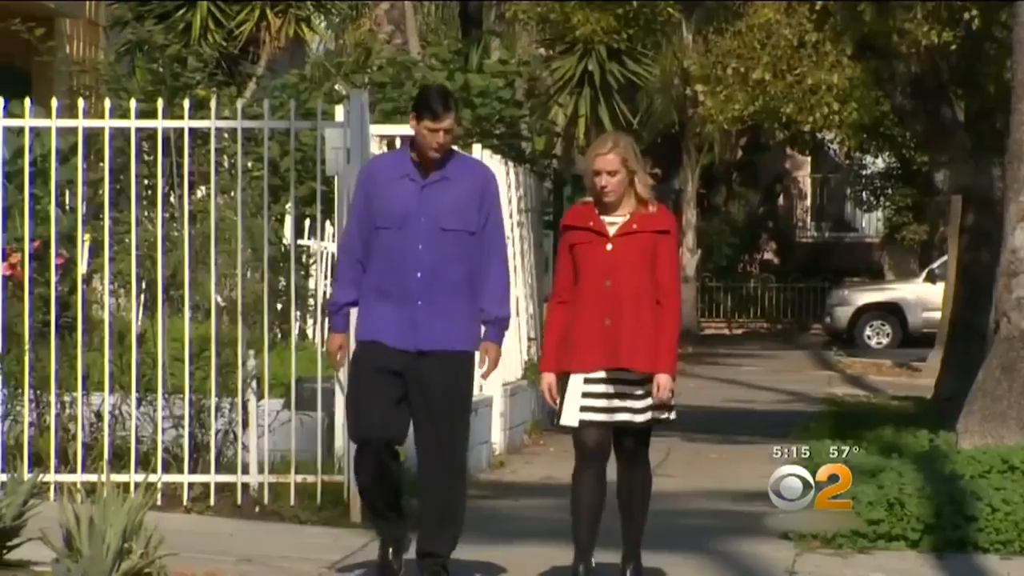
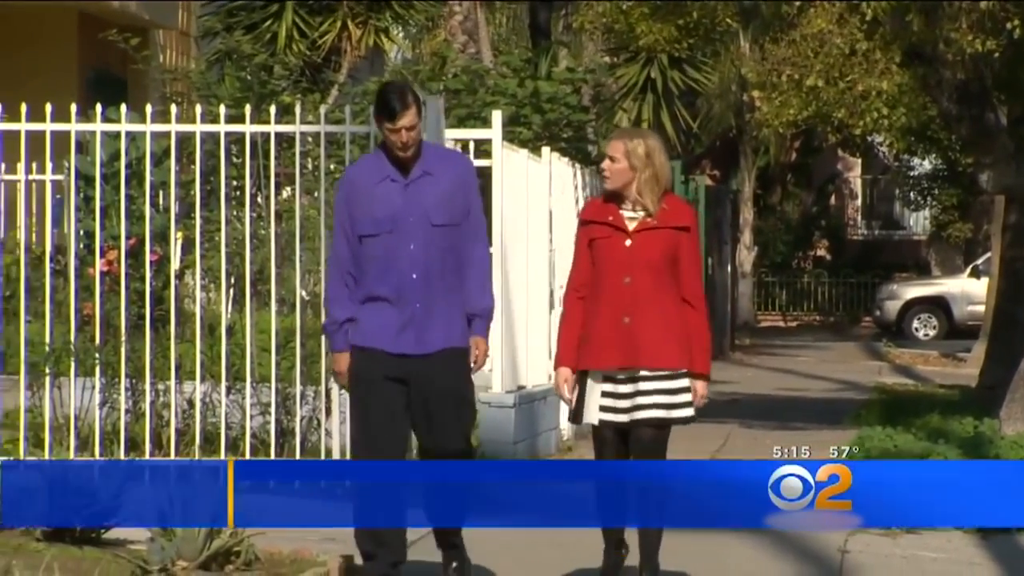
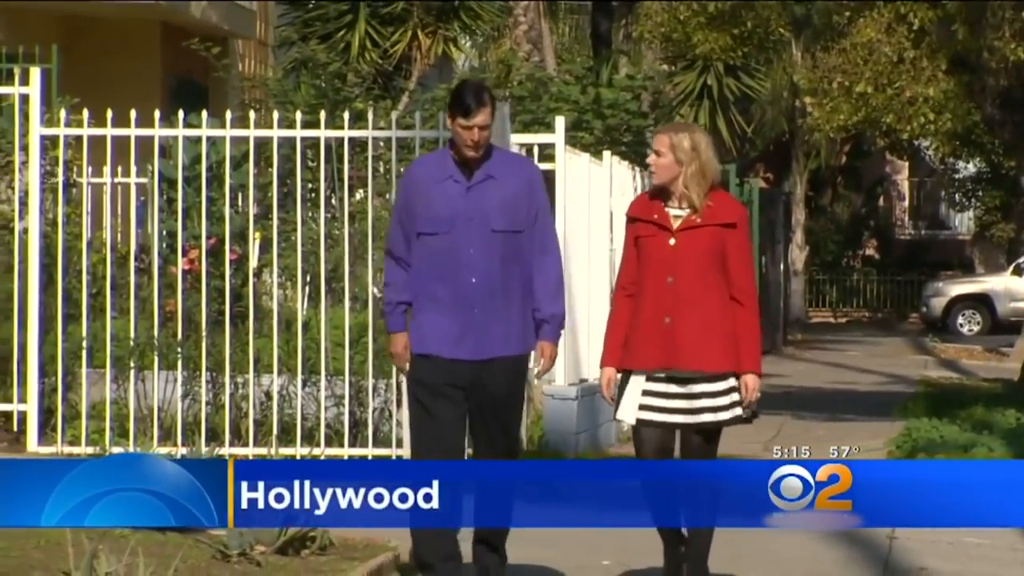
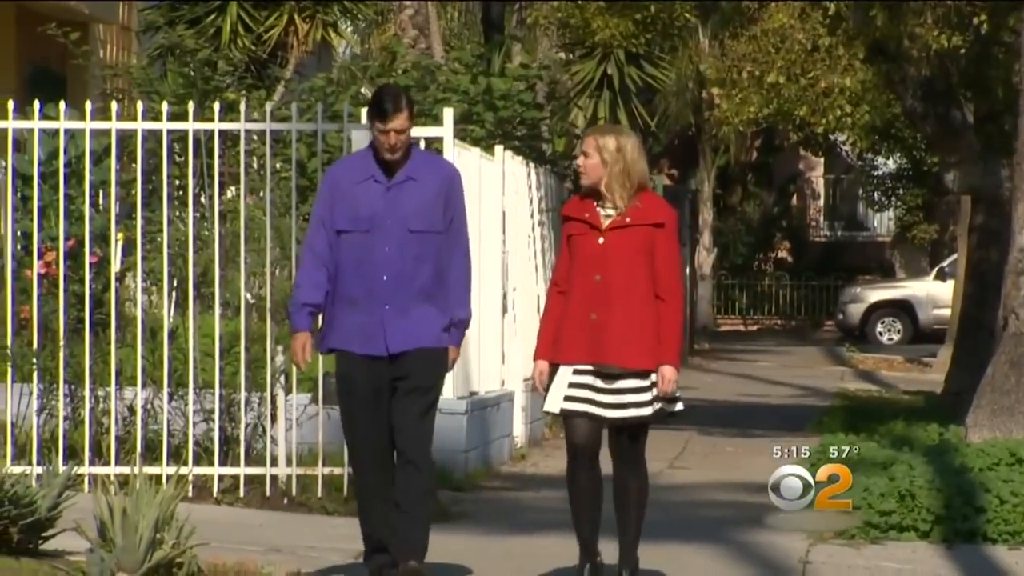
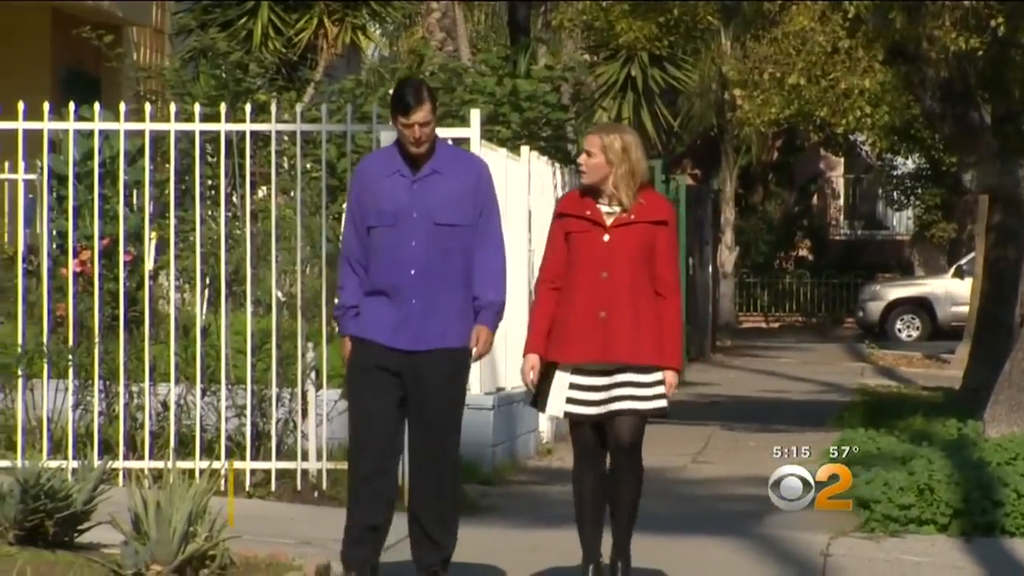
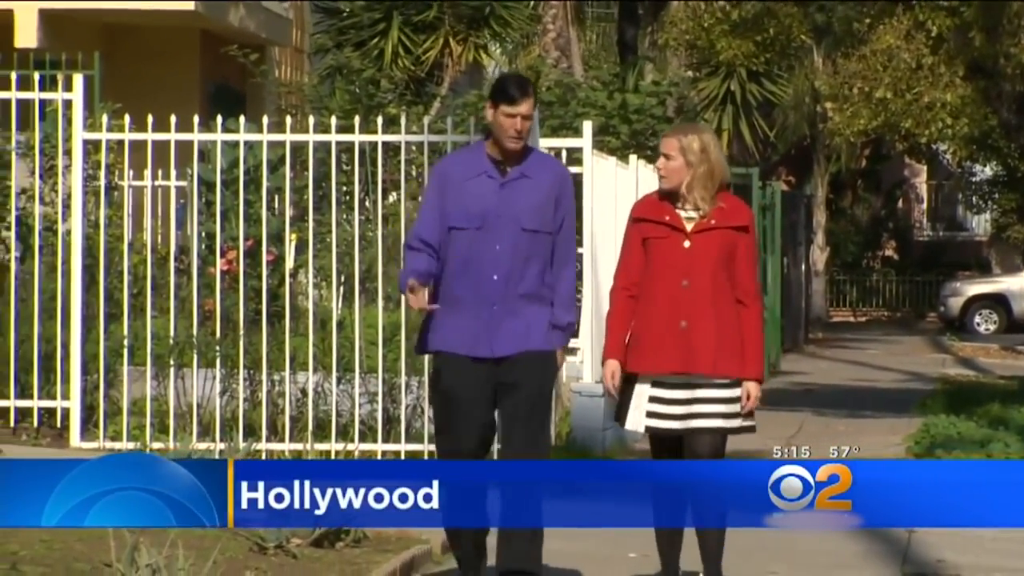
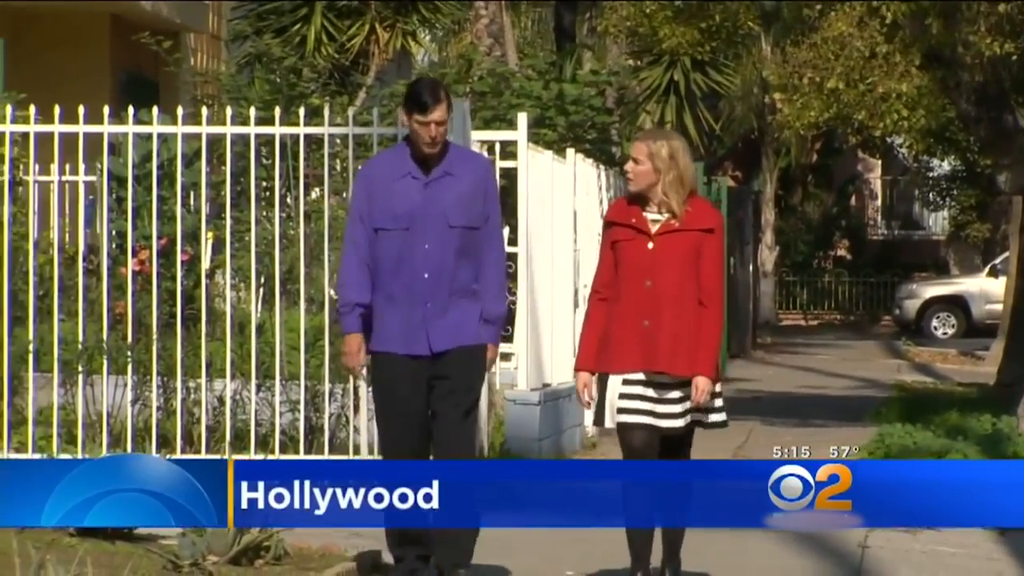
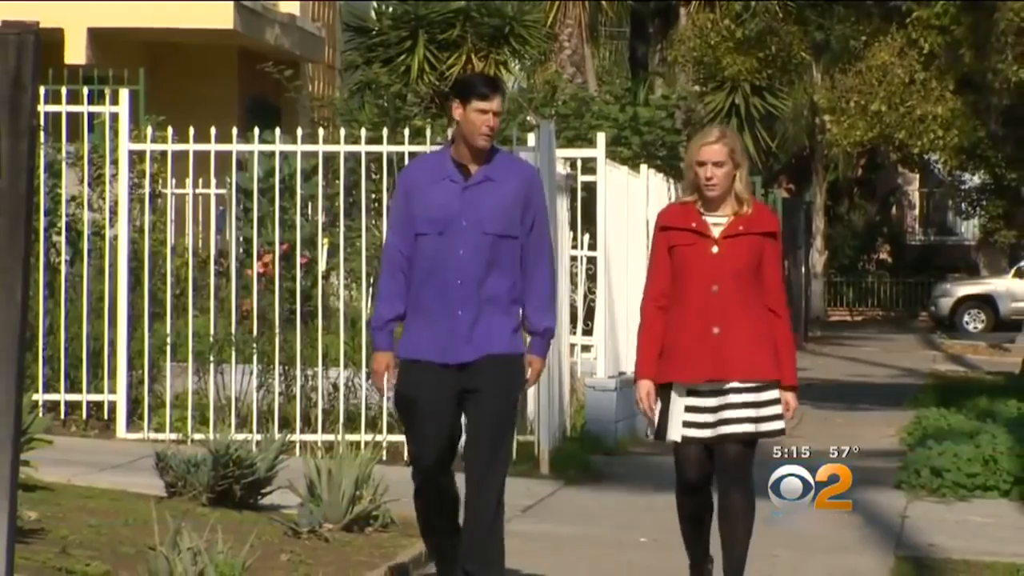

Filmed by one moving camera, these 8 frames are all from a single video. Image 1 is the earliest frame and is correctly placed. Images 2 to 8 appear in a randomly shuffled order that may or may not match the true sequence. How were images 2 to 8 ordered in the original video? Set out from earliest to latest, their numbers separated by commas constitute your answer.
4, 5, 2, 7, 3, 6, 8
